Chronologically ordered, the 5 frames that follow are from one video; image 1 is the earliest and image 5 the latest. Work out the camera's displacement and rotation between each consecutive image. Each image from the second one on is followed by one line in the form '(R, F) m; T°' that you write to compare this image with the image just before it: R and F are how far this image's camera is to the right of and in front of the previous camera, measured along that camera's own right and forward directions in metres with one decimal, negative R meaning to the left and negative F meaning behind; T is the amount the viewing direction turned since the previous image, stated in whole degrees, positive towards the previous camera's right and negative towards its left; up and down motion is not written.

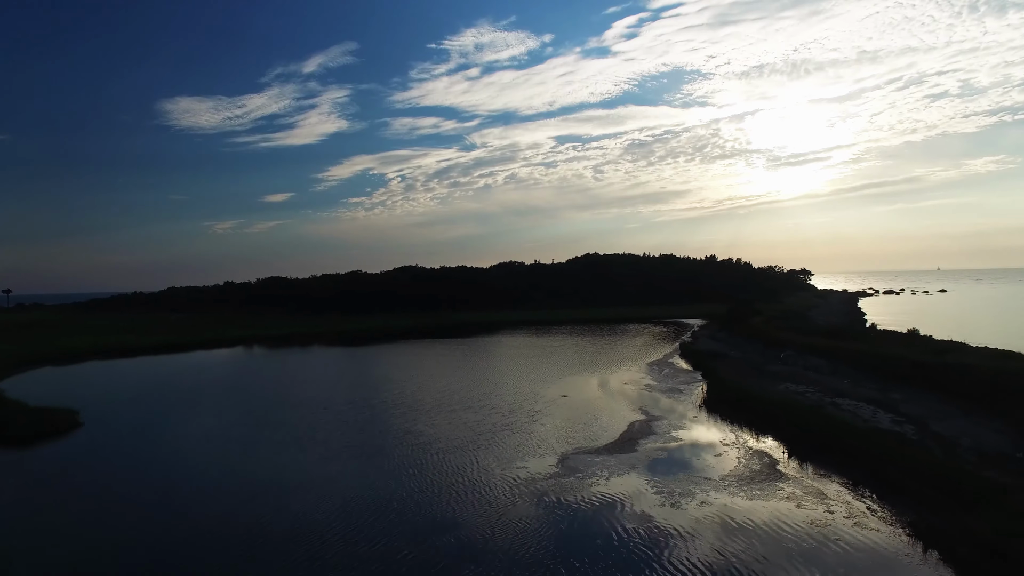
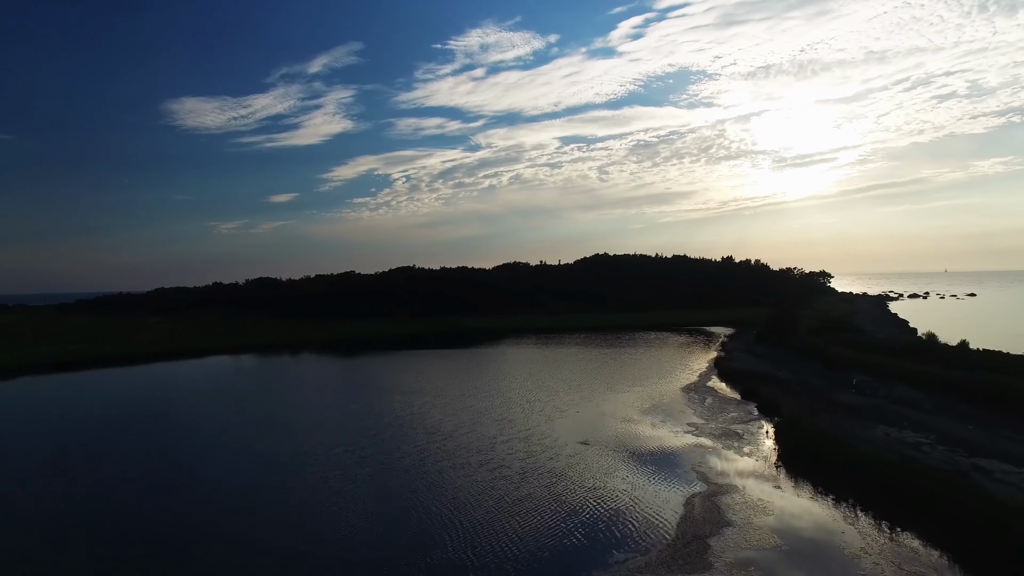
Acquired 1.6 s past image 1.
(0.0, +3.3) m; 0°
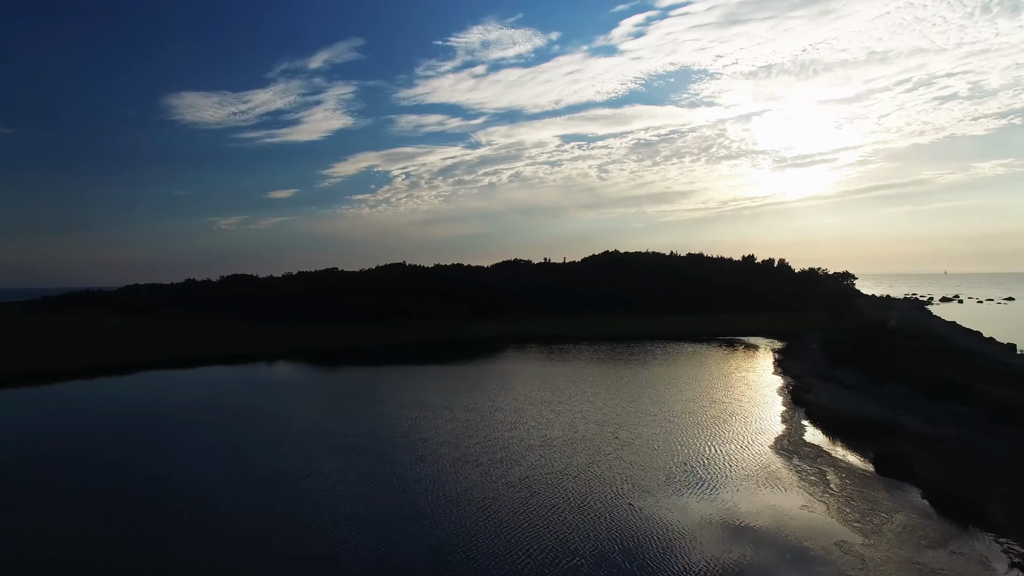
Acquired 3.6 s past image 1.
(-0.2, +4.8) m; 0°
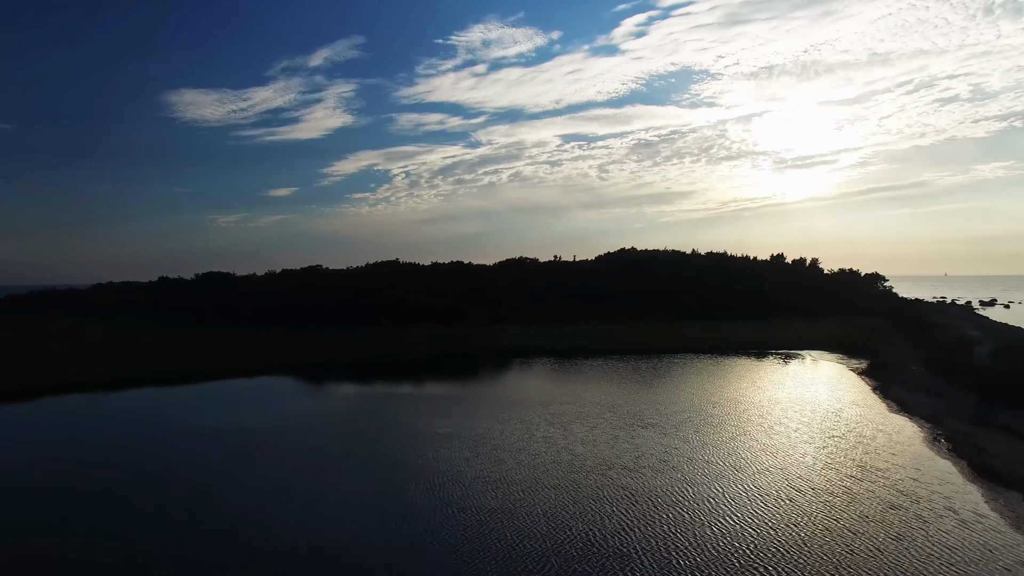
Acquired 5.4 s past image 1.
(-0.6, +4.6) m; 0°
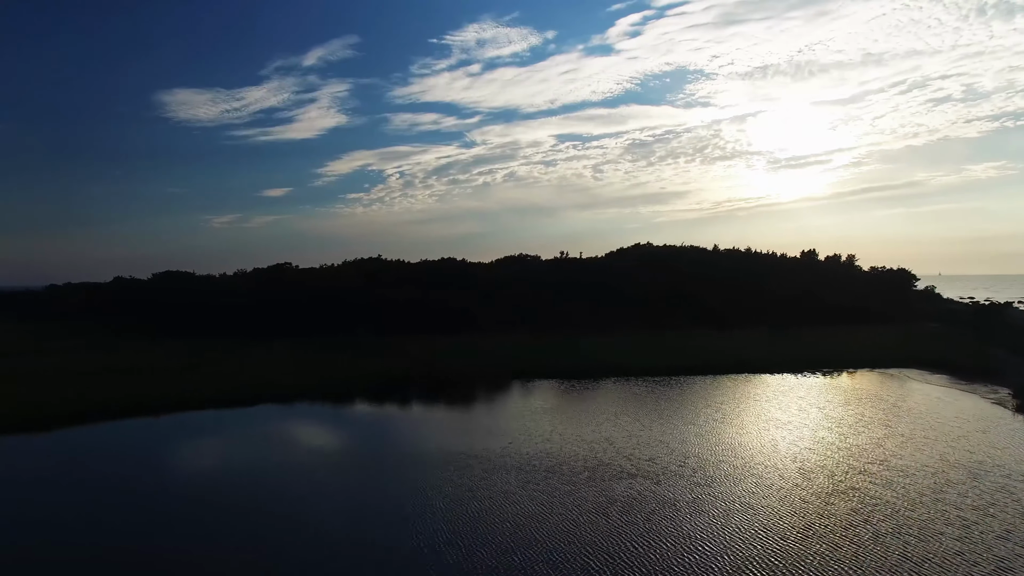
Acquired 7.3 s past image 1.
(-0.6, +5.1) m; 0°
